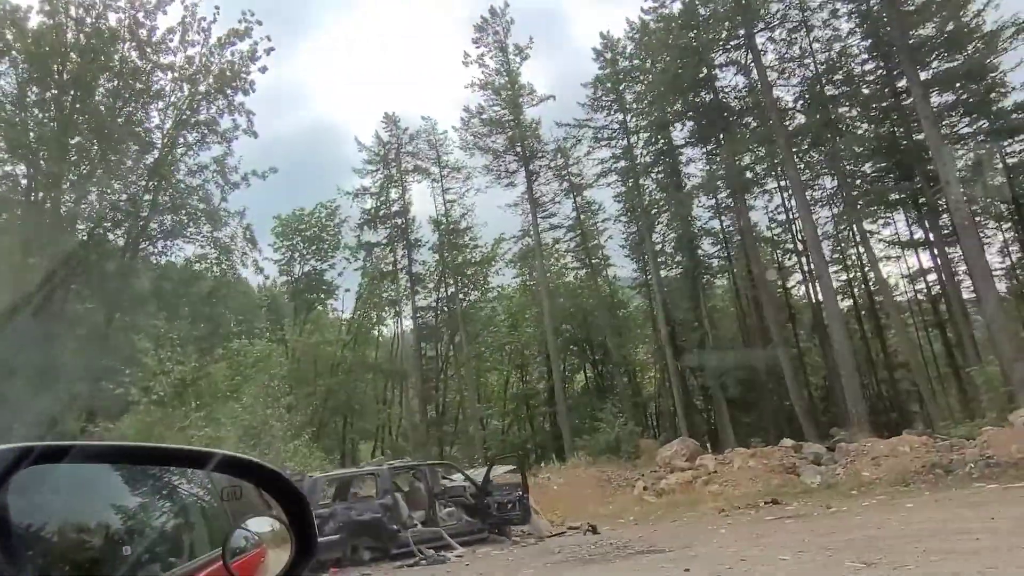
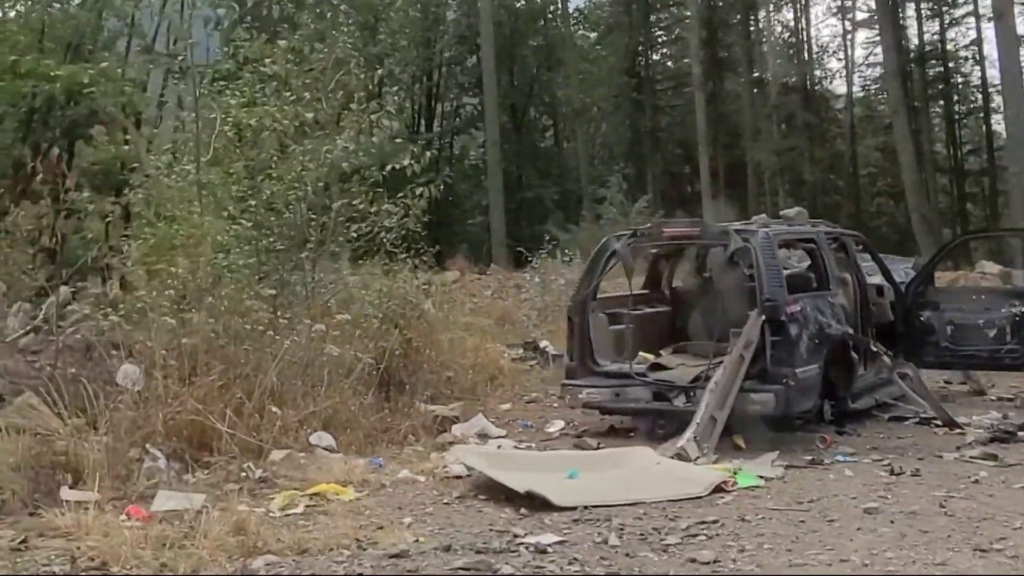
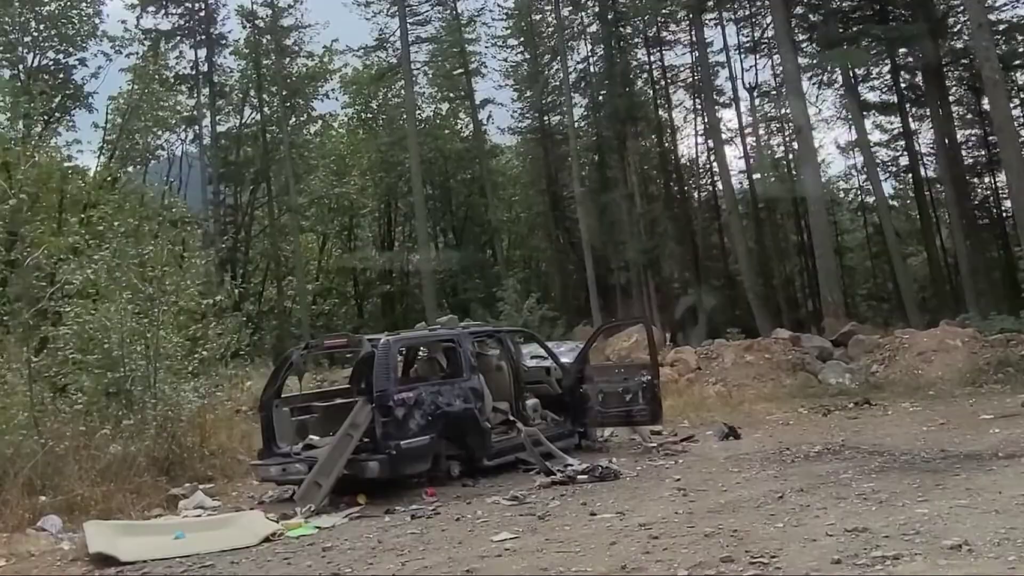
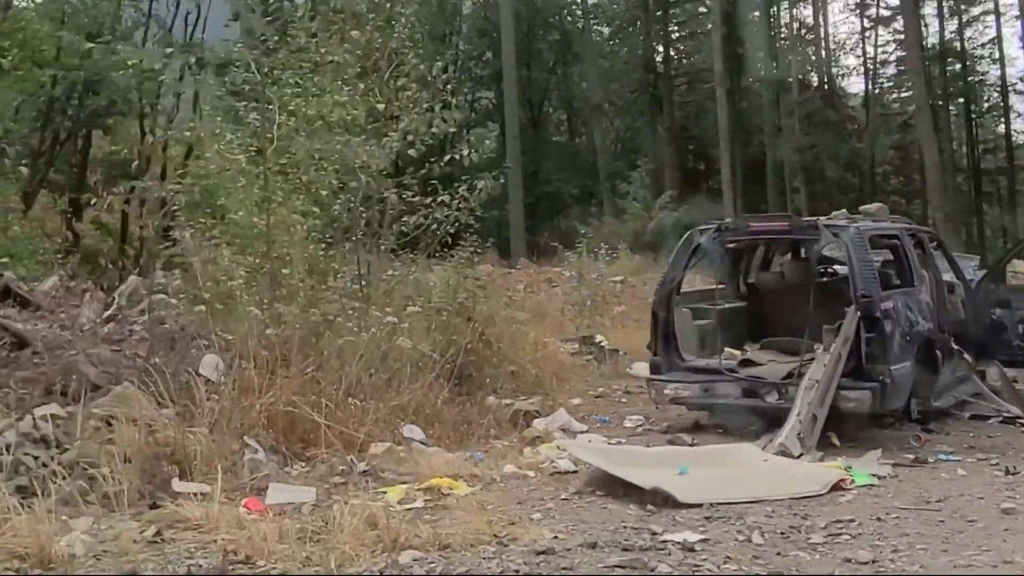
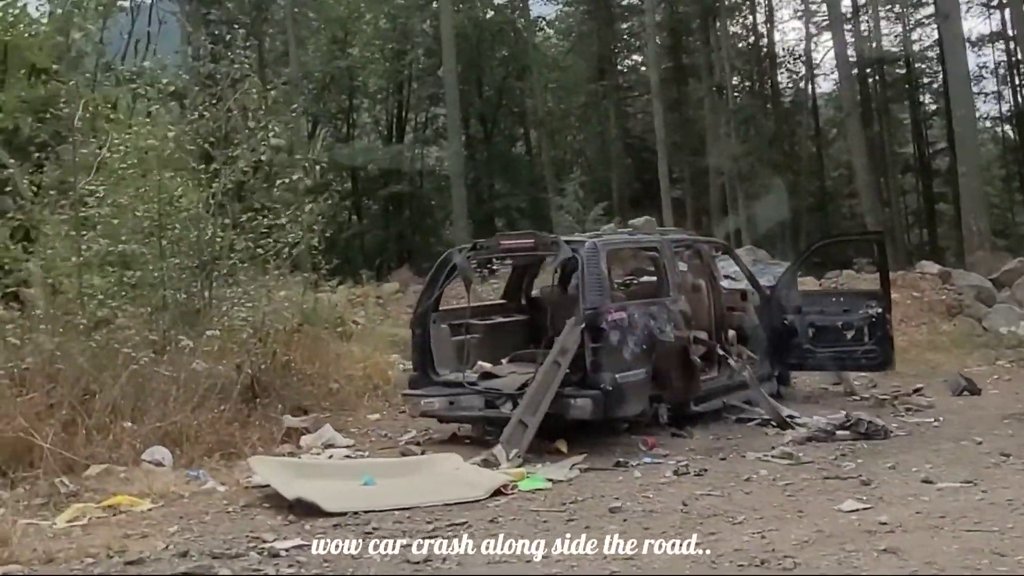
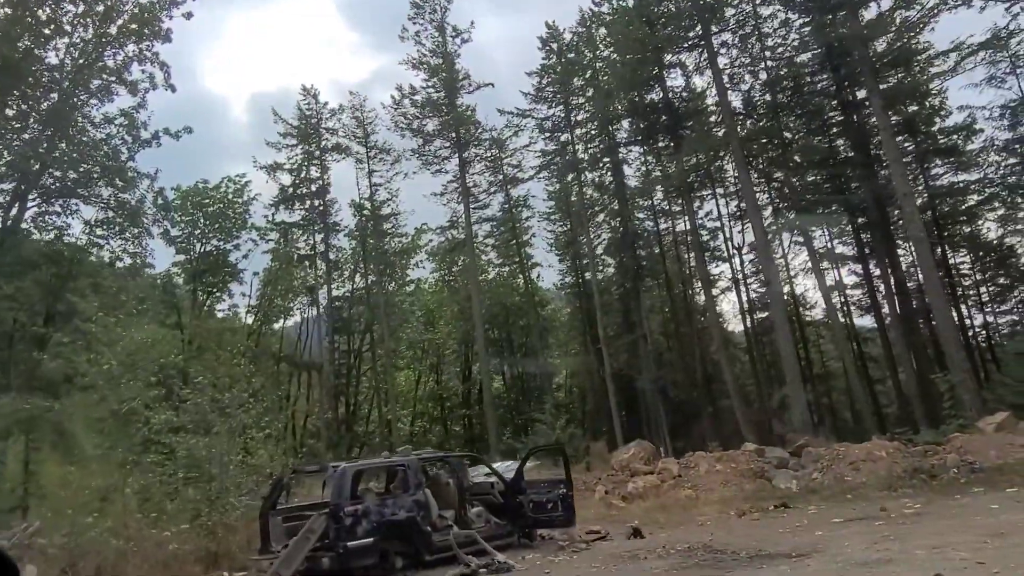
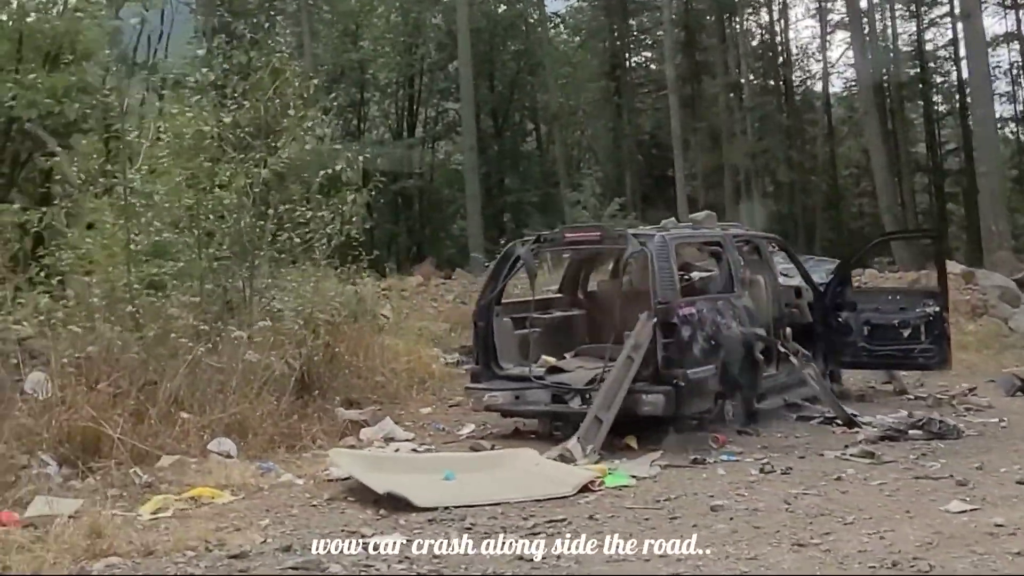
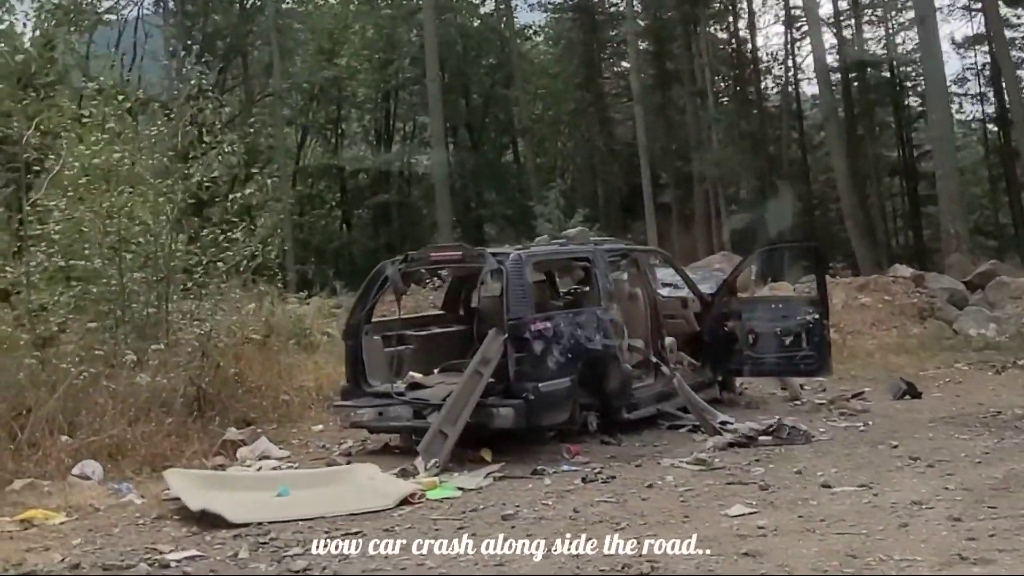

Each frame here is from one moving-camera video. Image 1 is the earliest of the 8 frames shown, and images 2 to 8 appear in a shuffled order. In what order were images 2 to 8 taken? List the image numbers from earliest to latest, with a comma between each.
6, 3, 8, 5, 7, 2, 4
